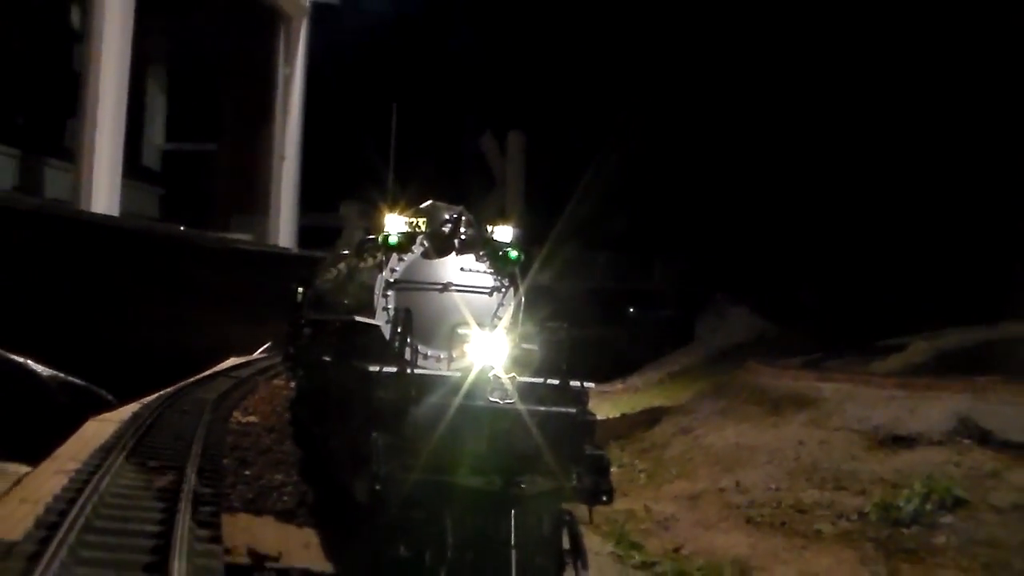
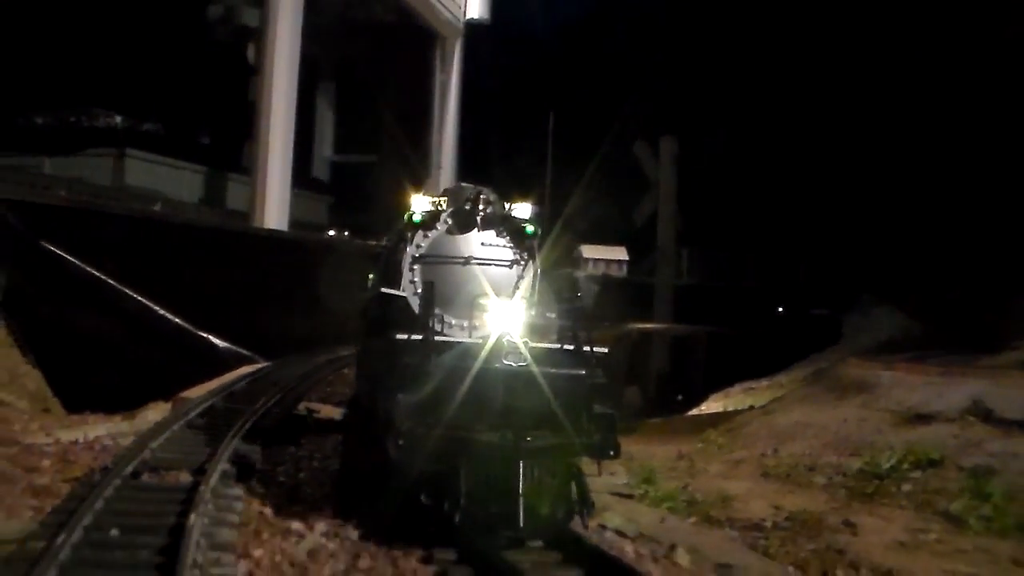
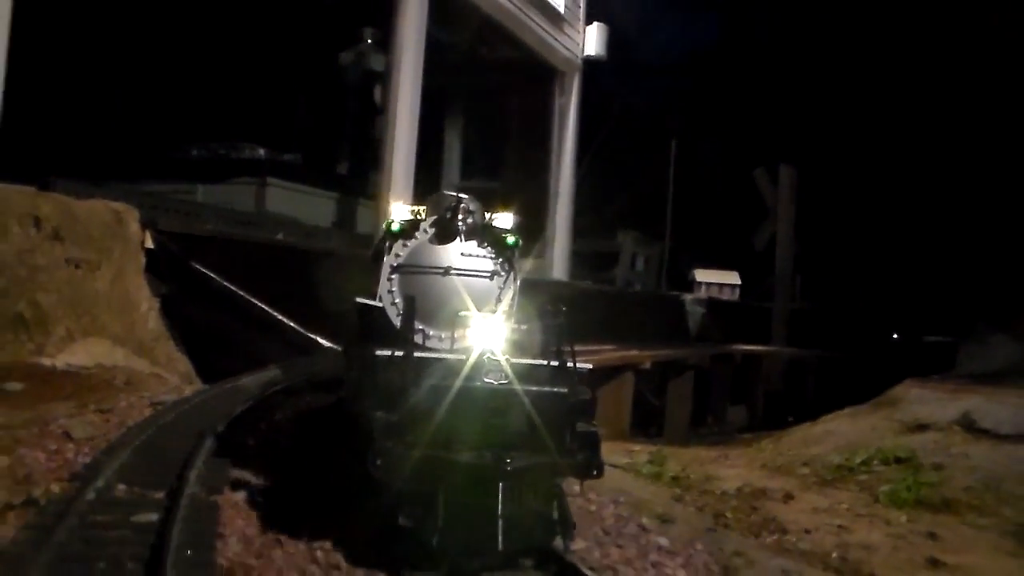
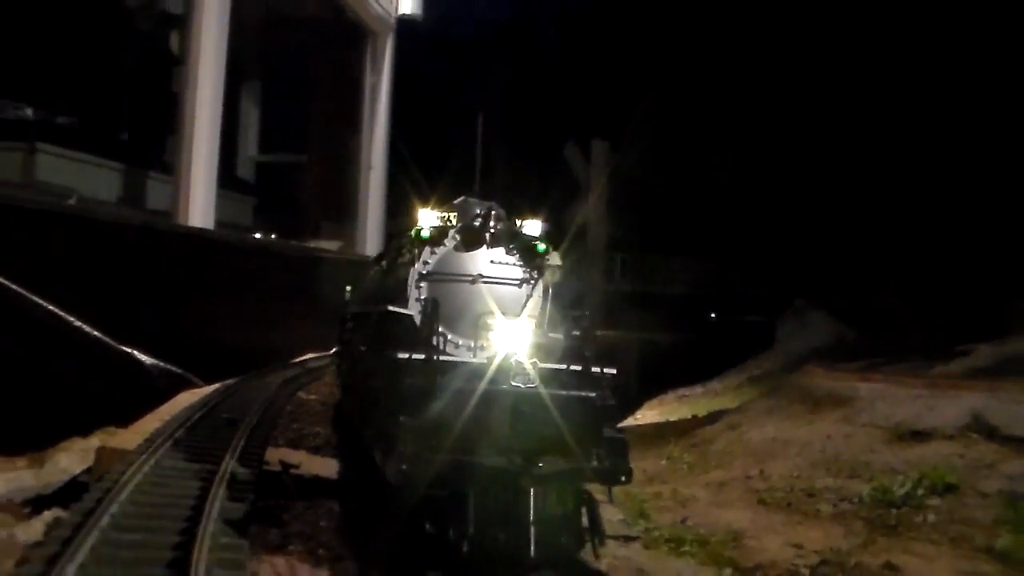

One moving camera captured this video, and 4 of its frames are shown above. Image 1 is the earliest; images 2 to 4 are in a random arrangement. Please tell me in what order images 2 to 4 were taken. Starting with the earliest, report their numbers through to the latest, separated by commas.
4, 2, 3
